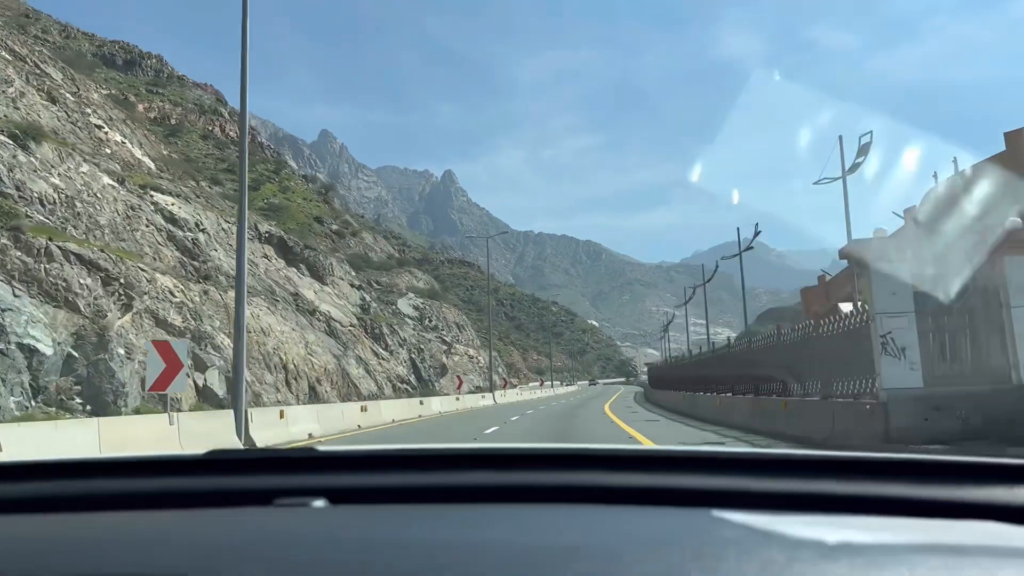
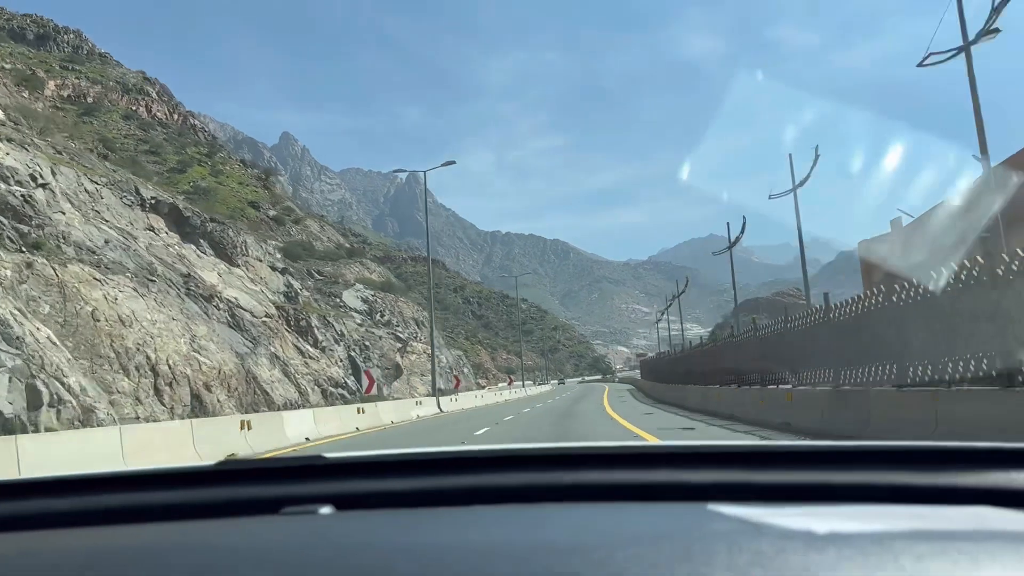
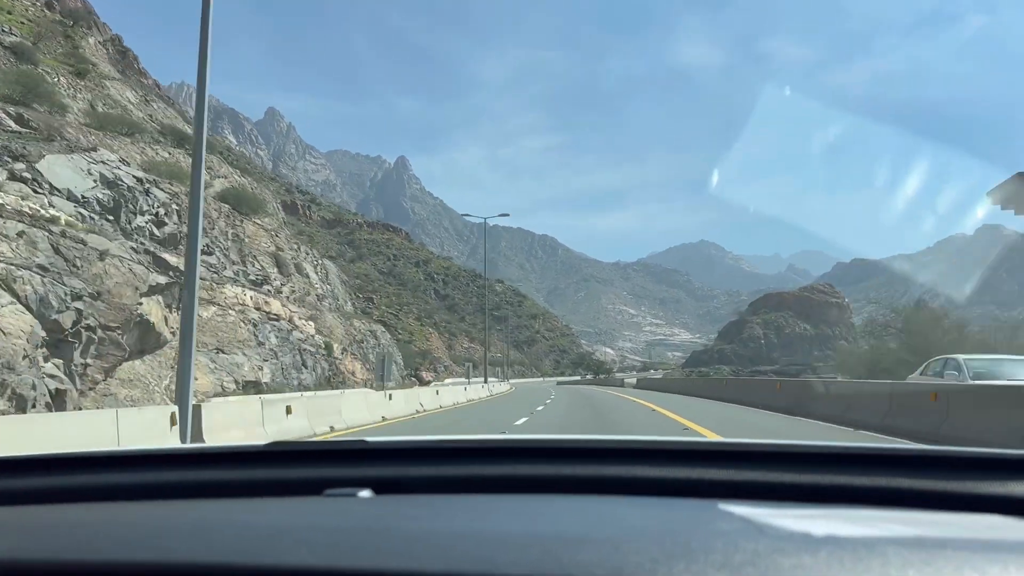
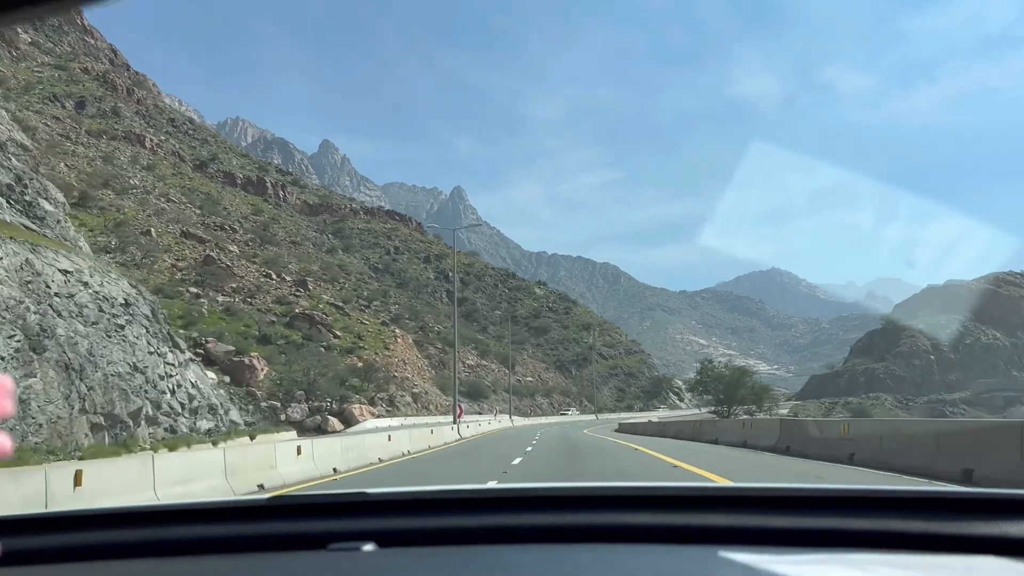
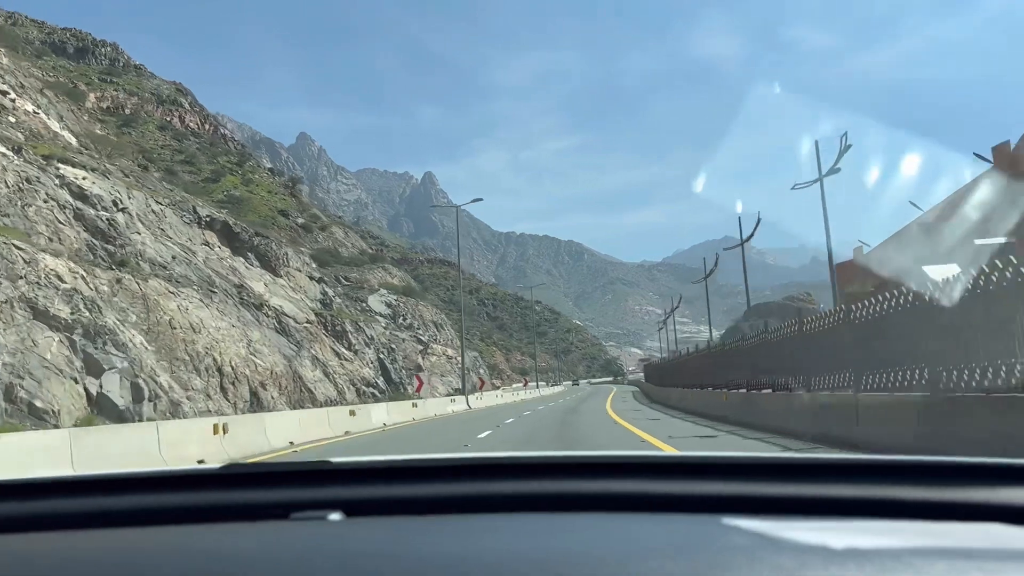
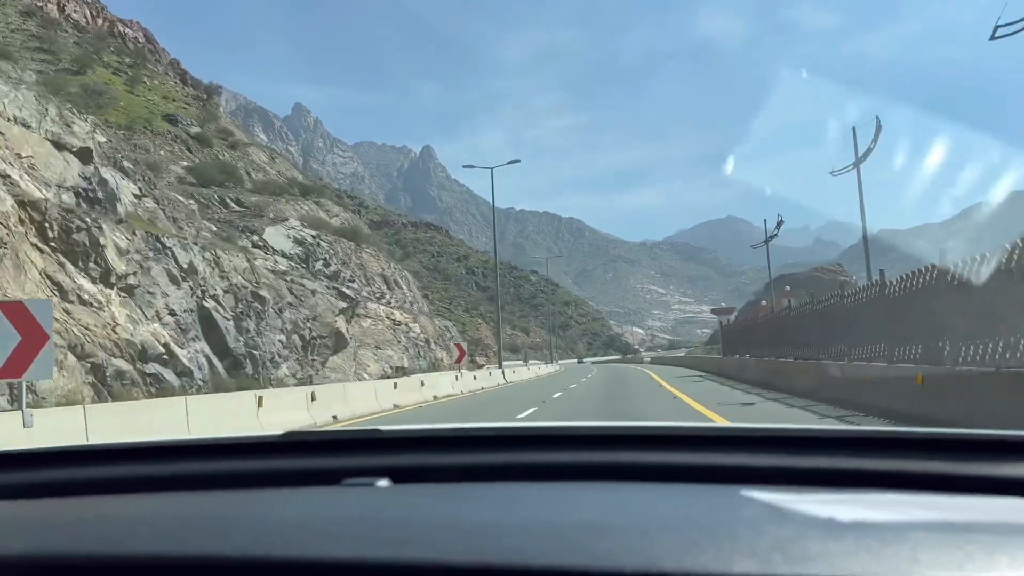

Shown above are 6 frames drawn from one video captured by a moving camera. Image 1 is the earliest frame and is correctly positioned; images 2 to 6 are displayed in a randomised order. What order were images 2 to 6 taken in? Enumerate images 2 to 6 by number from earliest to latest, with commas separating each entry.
5, 2, 6, 3, 4
